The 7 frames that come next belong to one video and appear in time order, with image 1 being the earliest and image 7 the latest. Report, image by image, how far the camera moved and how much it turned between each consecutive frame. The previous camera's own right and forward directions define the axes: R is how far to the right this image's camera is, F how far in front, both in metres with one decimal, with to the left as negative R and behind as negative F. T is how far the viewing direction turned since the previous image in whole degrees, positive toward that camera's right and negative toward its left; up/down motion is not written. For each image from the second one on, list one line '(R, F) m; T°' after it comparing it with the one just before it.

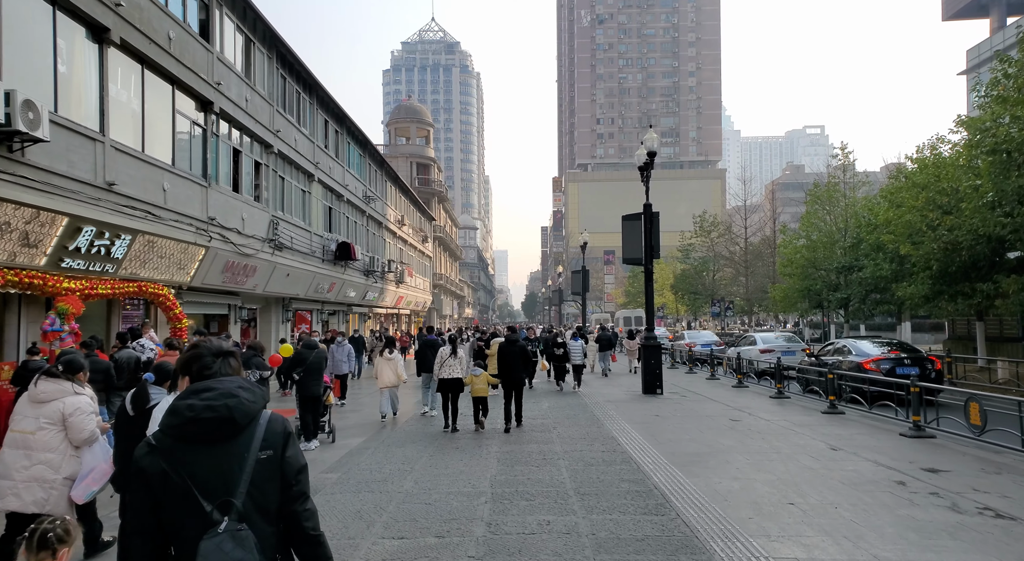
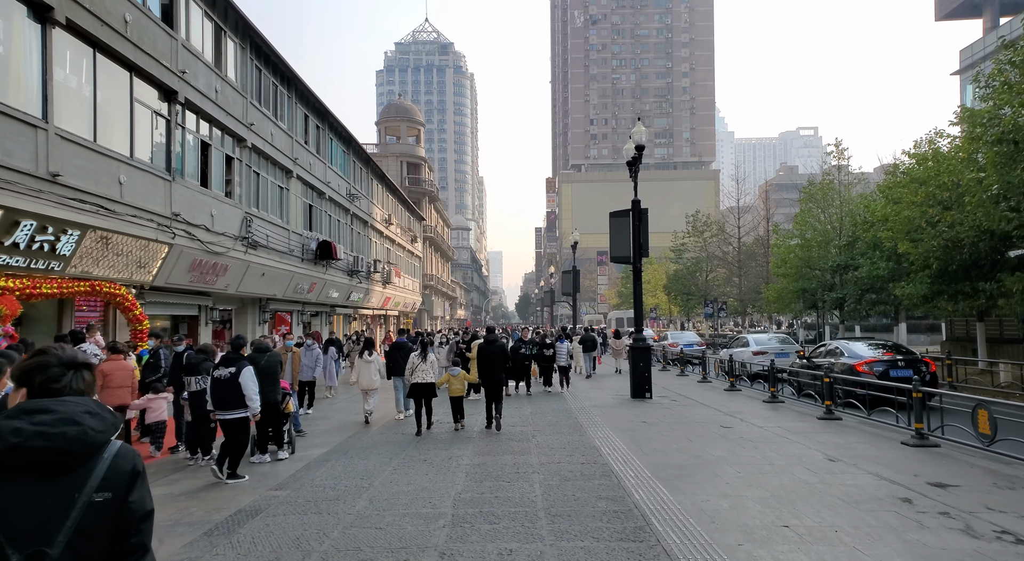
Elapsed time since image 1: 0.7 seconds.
(+0.3, +0.8) m; 0°
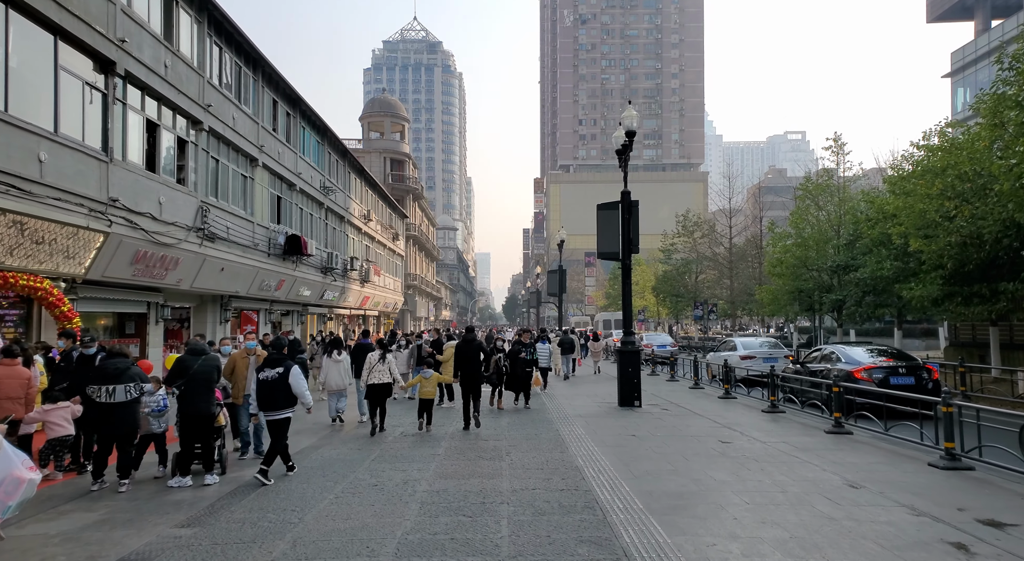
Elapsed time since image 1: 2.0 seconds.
(+0.2, +1.5) m; +1°
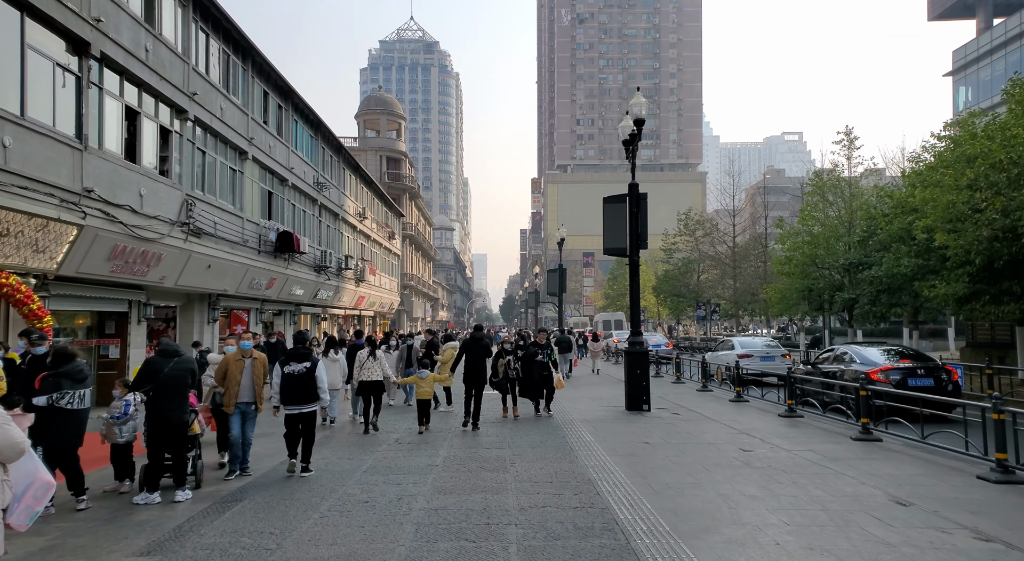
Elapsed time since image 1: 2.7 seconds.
(-0.1, +0.9) m; 0°
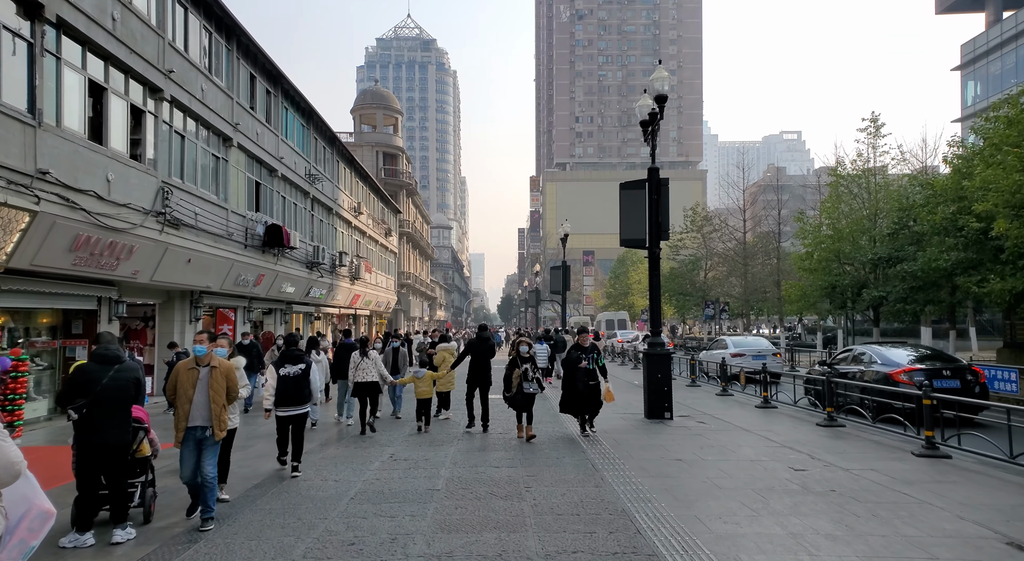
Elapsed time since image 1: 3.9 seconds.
(-0.2, +1.5) m; 0°
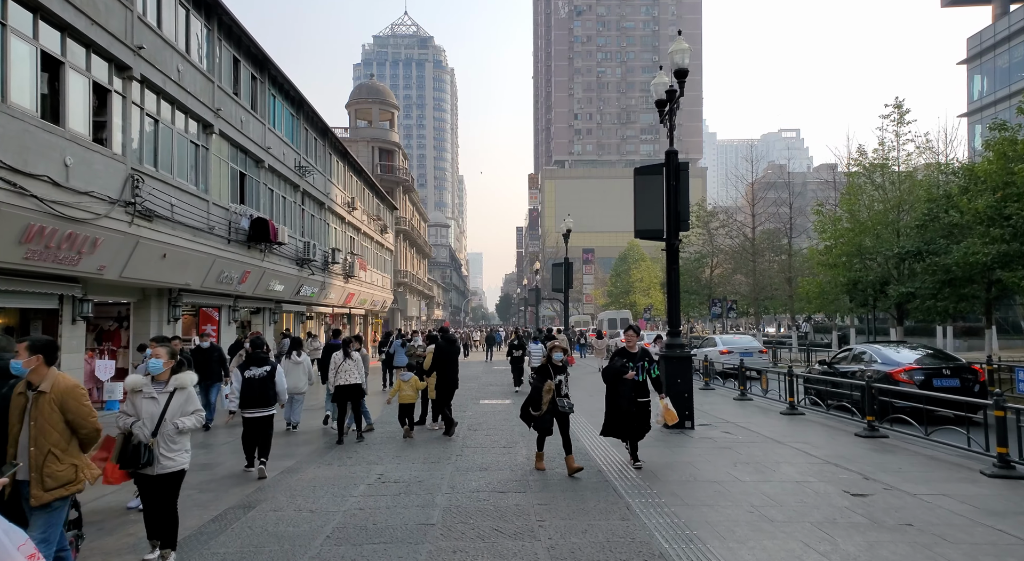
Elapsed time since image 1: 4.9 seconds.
(-0.1, +1.4) m; 0°
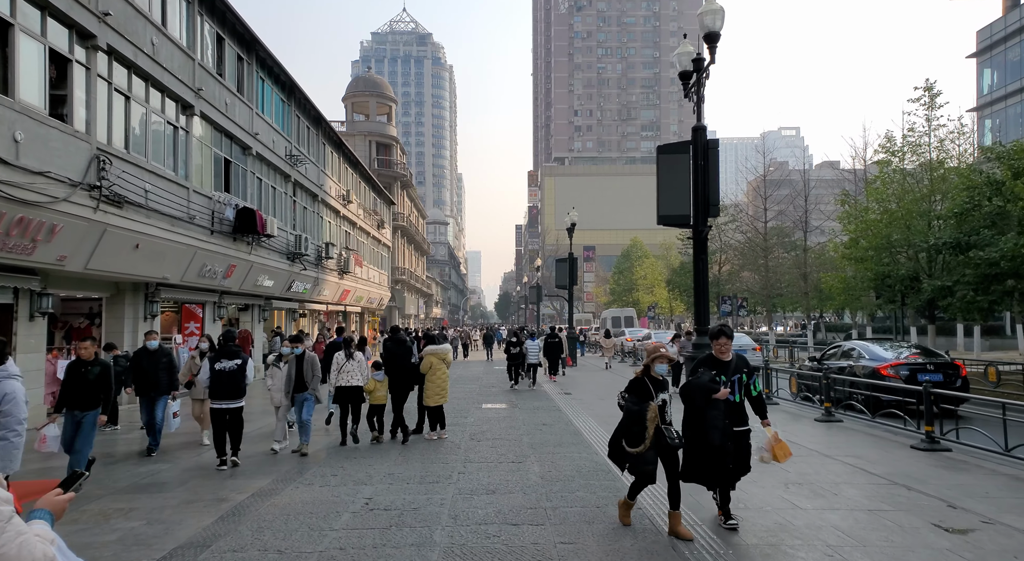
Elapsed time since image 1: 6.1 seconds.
(-0.2, +1.4) m; 0°
